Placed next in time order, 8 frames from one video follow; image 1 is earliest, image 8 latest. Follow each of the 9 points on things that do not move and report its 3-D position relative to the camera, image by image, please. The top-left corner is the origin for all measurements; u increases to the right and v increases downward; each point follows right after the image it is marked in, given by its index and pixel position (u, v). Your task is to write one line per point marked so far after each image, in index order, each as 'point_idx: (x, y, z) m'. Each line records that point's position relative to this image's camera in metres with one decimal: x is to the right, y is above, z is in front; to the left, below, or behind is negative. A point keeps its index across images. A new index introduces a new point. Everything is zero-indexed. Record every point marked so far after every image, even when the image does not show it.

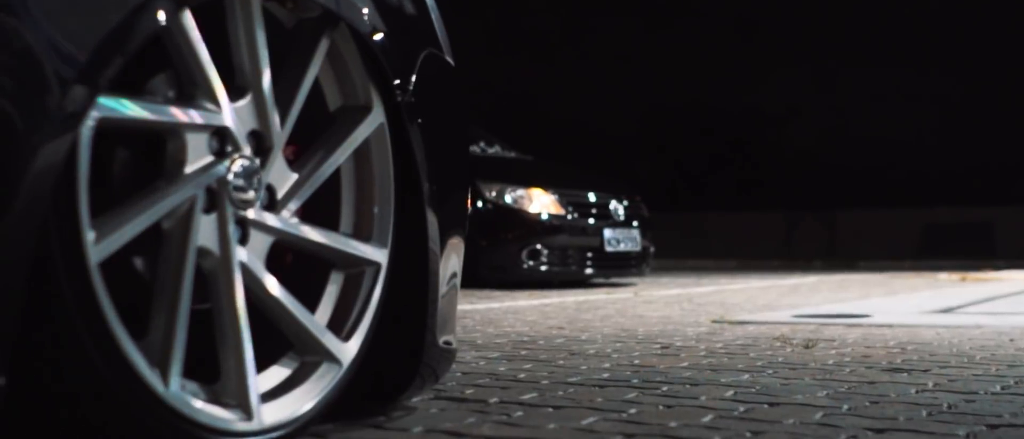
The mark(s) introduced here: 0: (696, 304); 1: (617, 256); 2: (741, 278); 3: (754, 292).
0: (+0.9, -0.4, +10.2) m
1: (+0.6, -0.2, +10.7) m
2: (+1.8, -0.4, +15.8) m
3: (+1.5, -0.4, +12.3) m
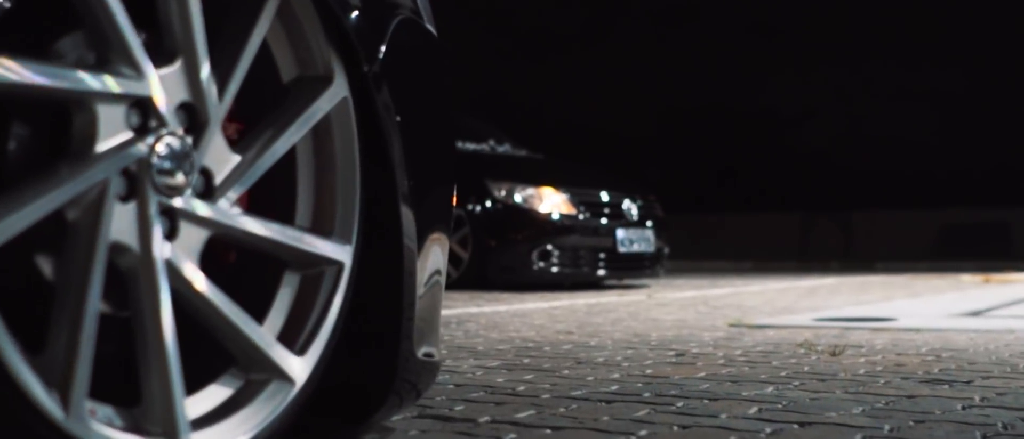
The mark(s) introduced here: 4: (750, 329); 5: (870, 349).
0: (+1.0, -0.4, +9.8) m
1: (+0.6, -0.2, +10.3) m
2: (+1.9, -0.4, +15.4) m
3: (+1.5, -0.4, +11.9) m
4: (+0.9, -0.4, +7.5) m
5: (+1.0, -0.4, +5.7) m
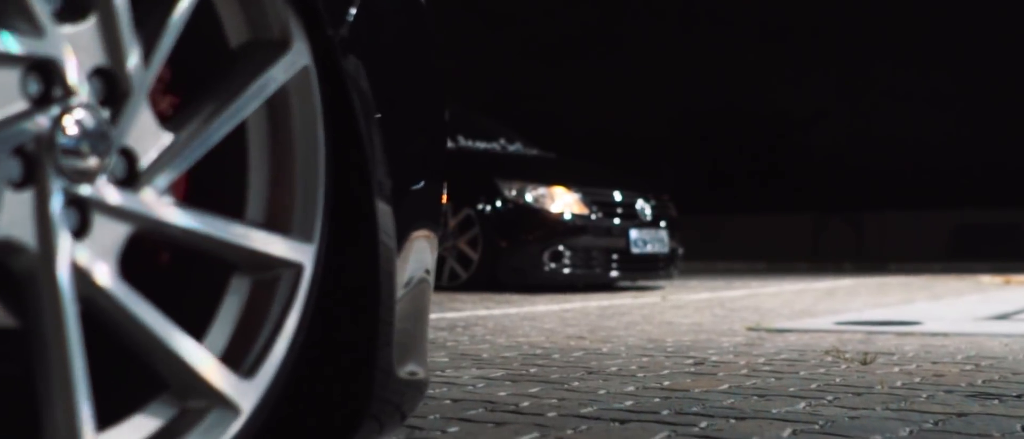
0: (+1.0, -0.4, +9.4) m
1: (+0.7, -0.2, +9.9) m
2: (+1.9, -0.4, +15.0) m
3: (+1.6, -0.4, +11.5) m
4: (+0.9, -0.4, +7.1) m
5: (+1.0, -0.4, +5.3) m
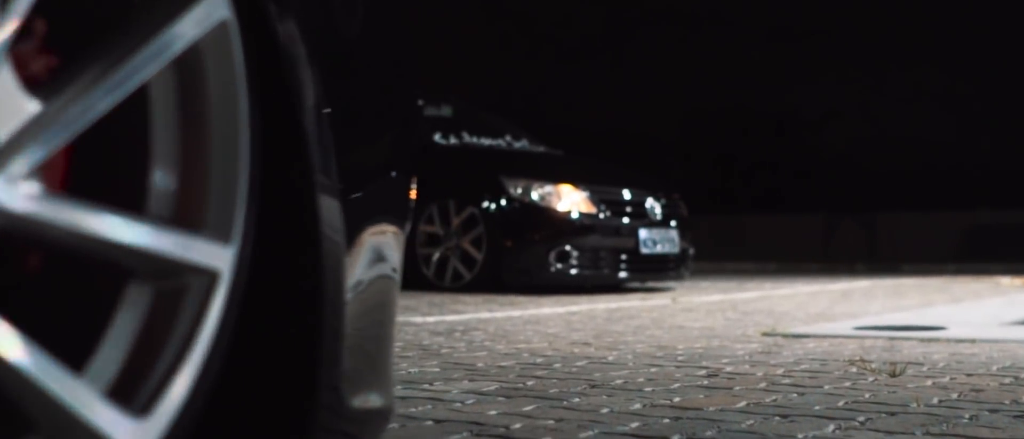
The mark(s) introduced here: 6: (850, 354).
0: (+1.0, -0.4, +9.0) m
1: (+0.7, -0.2, +9.5) m
2: (+2.0, -0.4, +14.6) m
3: (+1.6, -0.4, +11.1) m
4: (+0.9, -0.4, +6.7) m
5: (+1.0, -0.4, +4.9) m
6: (+0.9, -0.4, +5.5) m
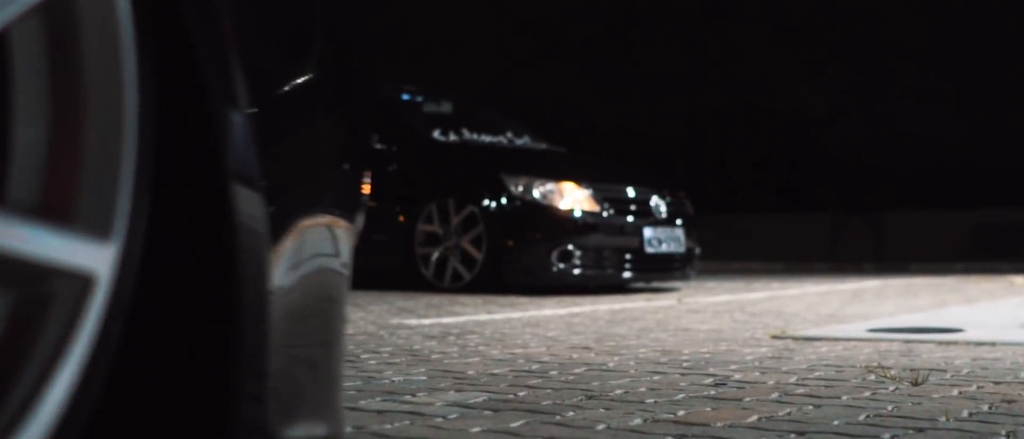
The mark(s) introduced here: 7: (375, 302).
0: (+1.0, -0.4, +8.7) m
1: (+0.7, -0.2, +9.2) m
2: (+2.0, -0.4, +14.2) m
3: (+1.6, -0.4, +10.8) m
4: (+0.9, -0.4, +6.4) m
5: (+1.0, -0.3, +4.6) m
6: (+0.9, -0.4, +5.2) m
7: (-0.7, -0.4, +9.8) m
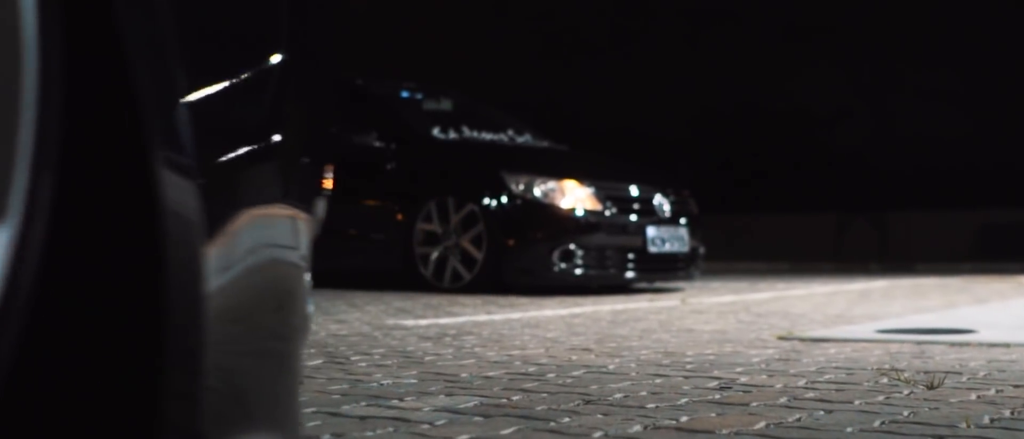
0: (+1.0, -0.4, +8.5) m
1: (+0.7, -0.2, +9.0) m
2: (+2.0, -0.4, +14.0) m
3: (+1.6, -0.4, +10.6) m
4: (+0.9, -0.4, +6.2) m
5: (+1.0, -0.3, +4.4) m
6: (+0.9, -0.4, +5.0) m
7: (-0.7, -0.4, +9.6) m
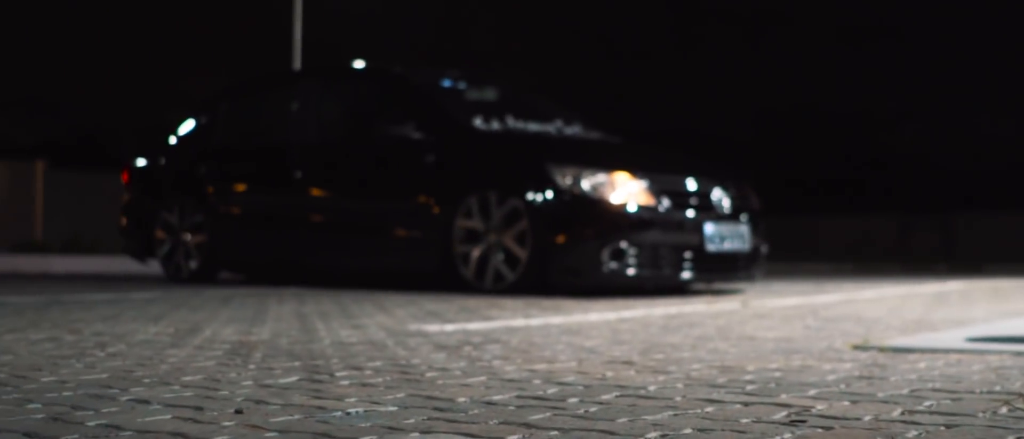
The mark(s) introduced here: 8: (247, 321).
0: (+1.2, -0.4, +7.5) m
1: (+0.8, -0.1, +8.1) m
2: (+2.3, -0.4, +13.1) m
3: (+1.8, -0.4, +9.6) m
4: (+1.0, -0.4, +5.2) m
5: (+1.0, -0.3, +3.4) m
6: (+0.9, -0.3, +4.0) m
7: (-0.5, -0.4, +8.8) m
8: (-1.0, -0.4, +7.3) m
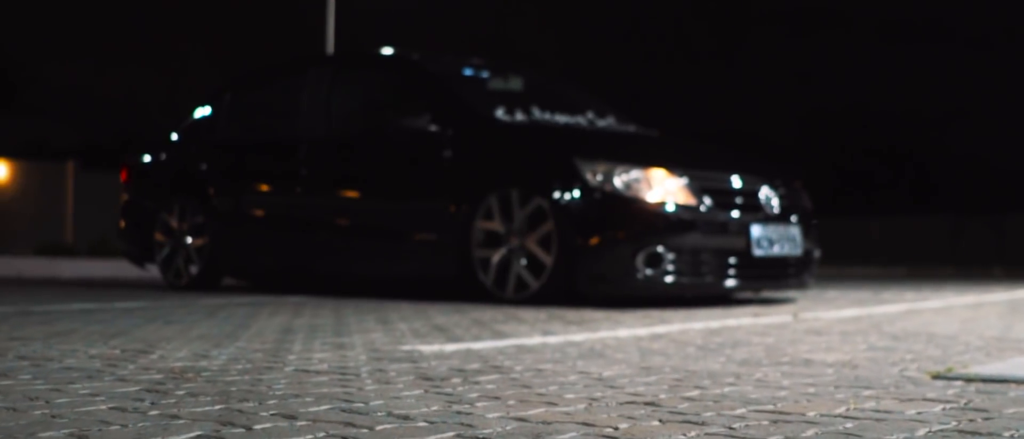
0: (+1.2, -0.4, +6.5) m
1: (+0.9, -0.2, +7.0) m
2: (+2.5, -0.4, +12.0) m
3: (+1.9, -0.4, +8.5) m
4: (+1.0, -0.4, +4.2) m
5: (+1.0, -0.3, +2.4) m
6: (+0.9, -0.3, +3.0) m
7: (-0.4, -0.4, +7.7) m
8: (-0.9, -0.4, +6.3) m
